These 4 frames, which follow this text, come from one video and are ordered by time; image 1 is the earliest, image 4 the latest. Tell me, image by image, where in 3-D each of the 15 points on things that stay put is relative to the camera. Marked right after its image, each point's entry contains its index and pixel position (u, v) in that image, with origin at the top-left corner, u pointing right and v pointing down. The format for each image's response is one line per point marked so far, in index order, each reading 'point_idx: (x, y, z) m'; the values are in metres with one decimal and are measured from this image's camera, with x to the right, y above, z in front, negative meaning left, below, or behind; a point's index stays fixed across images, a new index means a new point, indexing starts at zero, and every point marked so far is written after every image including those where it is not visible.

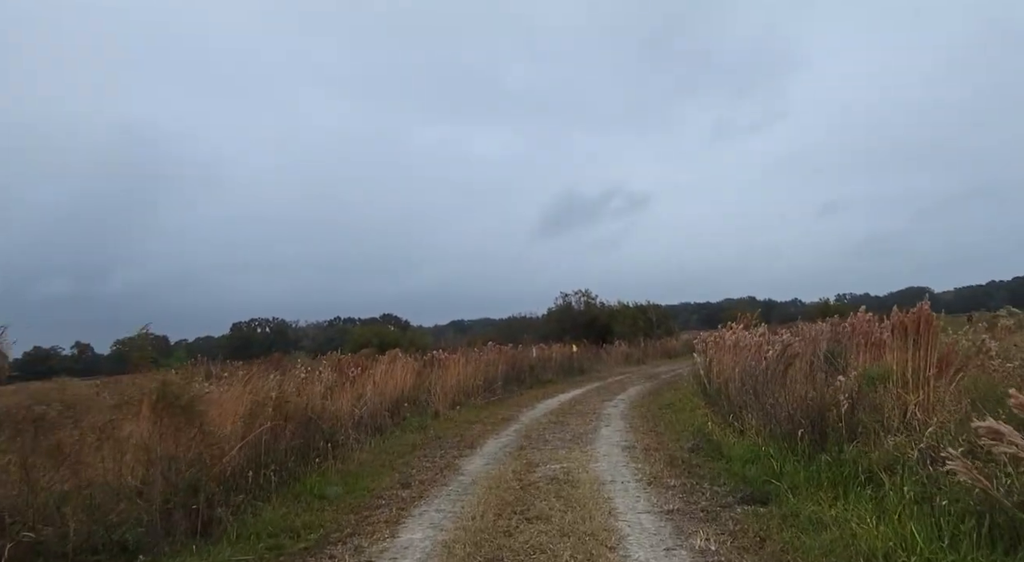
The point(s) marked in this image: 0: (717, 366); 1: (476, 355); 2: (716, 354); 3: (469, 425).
0: (+4.1, -1.7, +10.8) m
1: (-1.2, -2.4, +17.6) m
2: (+4.3, -1.6, +11.4) m
3: (-0.9, -3.1, +11.4) m
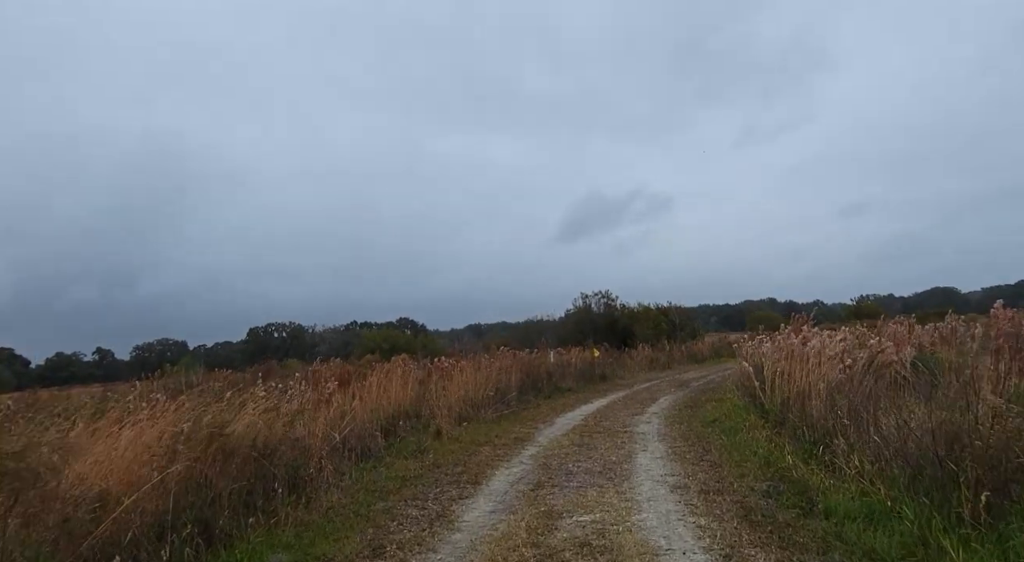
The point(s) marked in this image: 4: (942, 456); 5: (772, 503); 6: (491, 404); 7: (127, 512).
0: (+4.3, -1.6, +8.8) m
1: (-0.7, -2.3, +15.8) m
2: (+4.6, -1.4, +9.4) m
3: (-0.7, -3.0, +9.6) m
4: (+3.3, -1.3, +4.2) m
5: (+2.5, -2.1, +5.2) m
6: (-0.5, -3.2, +13.9) m
7: (-2.9, -1.8, +4.1) m
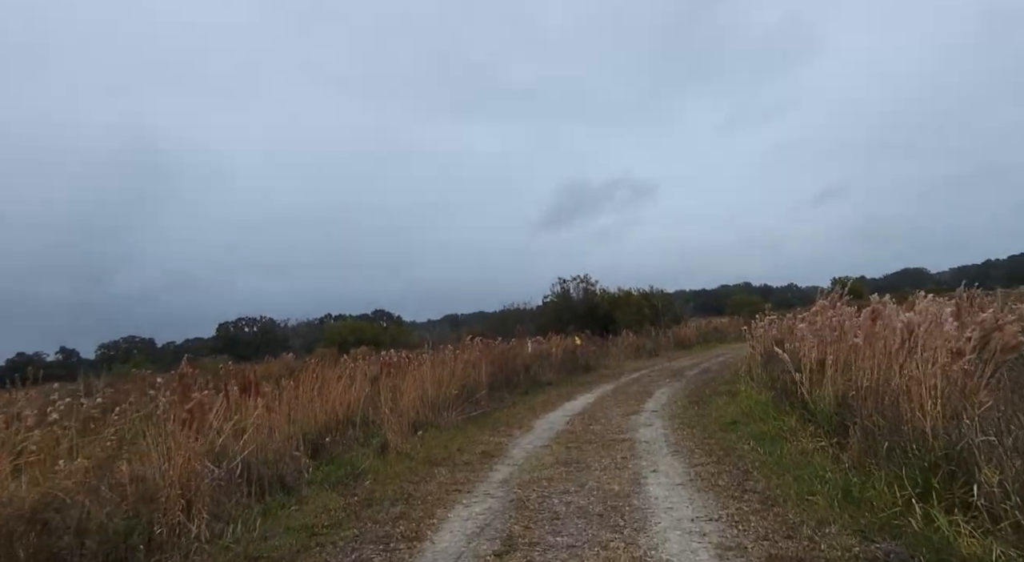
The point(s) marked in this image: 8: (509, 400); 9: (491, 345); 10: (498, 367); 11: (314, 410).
0: (+3.9, -1.1, +6.7) m
1: (-1.5, -1.8, +13.4) m
2: (+4.1, -0.9, +7.2) m
3: (-1.1, -2.5, +7.3) m
4: (+3.1, -0.9, +2.0) m
5: (+2.2, -1.7, +3.0) m
6: (-1.2, -2.7, +11.5) m
7: (-3.1, -1.5, +1.7) m
8: (-0.1, -2.9, +13.3) m
9: (-0.6, -1.9, +15.9) m
10: (-0.4, -2.3, +14.5) m
11: (-3.1, -1.9, +8.7) m
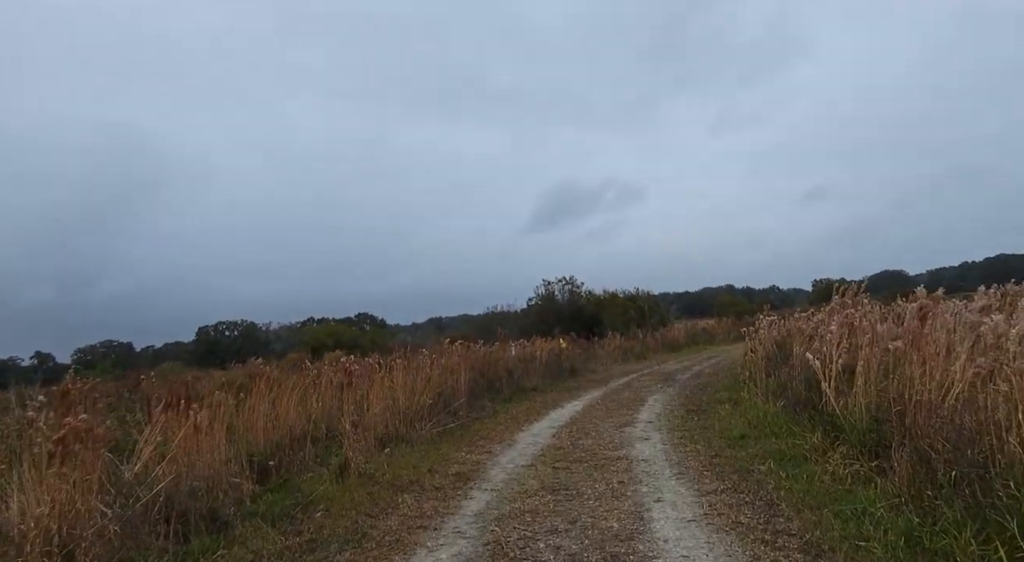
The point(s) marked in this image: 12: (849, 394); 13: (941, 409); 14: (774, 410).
0: (+3.6, -1.0, +5.7) m
1: (-1.9, -1.8, +12.3) m
2: (+3.8, -0.8, +6.3) m
3: (-1.4, -2.5, +6.2) m
4: (+3.0, -0.8, +1.0) m
5: (+2.1, -1.6, +2.0) m
6: (-1.6, -2.6, +10.5) m
7: (-3.2, -1.4, +0.6) m
8: (-0.5, -2.9, +12.2) m
9: (-1.1, -1.9, +14.8) m
10: (-0.8, -2.3, +13.4) m
11: (-3.4, -1.9, +7.6) m
12: (+3.7, -1.1, +6.2) m
13: (+3.4, -1.0, +4.4) m
14: (+3.8, -1.9, +8.0) m
